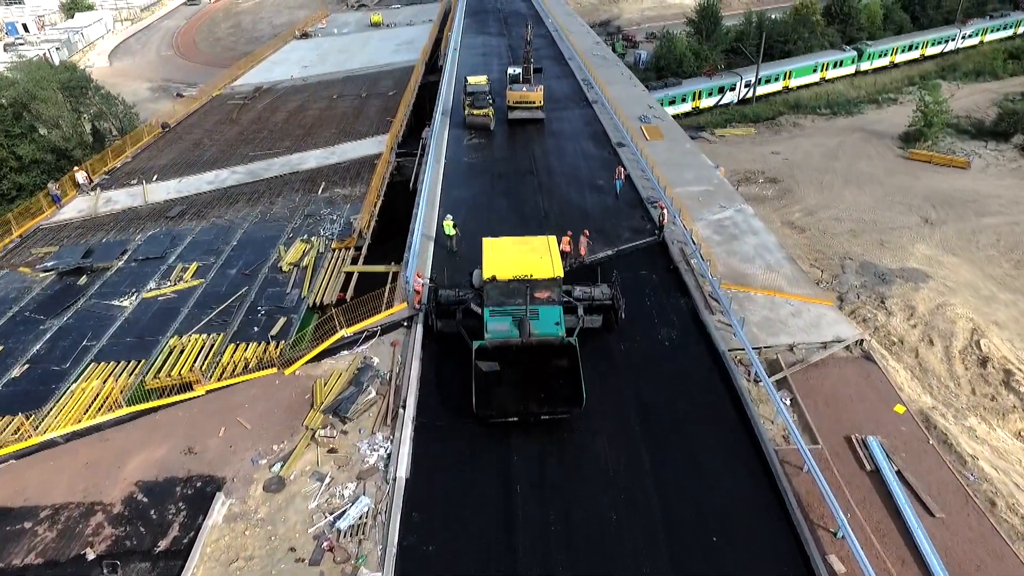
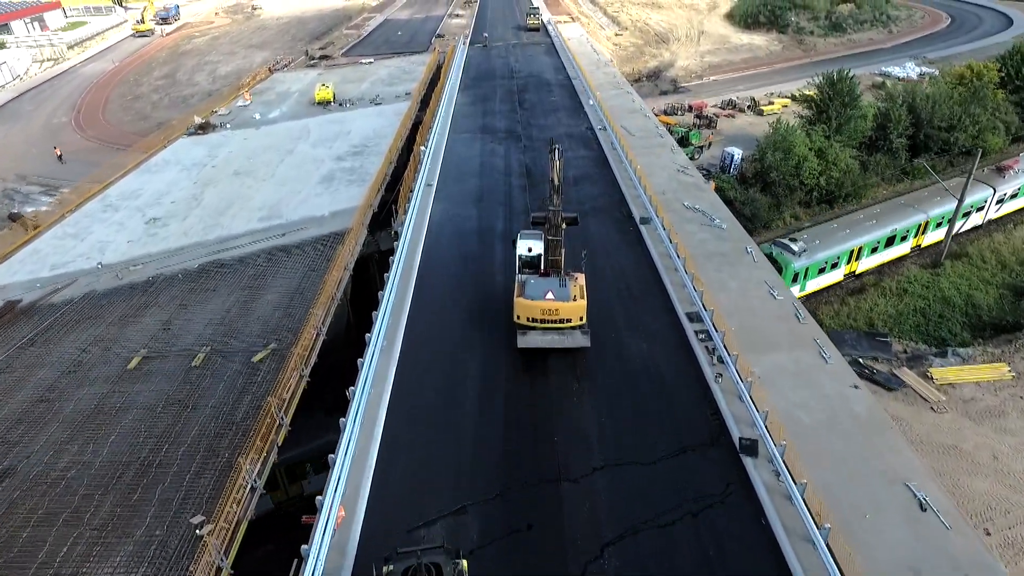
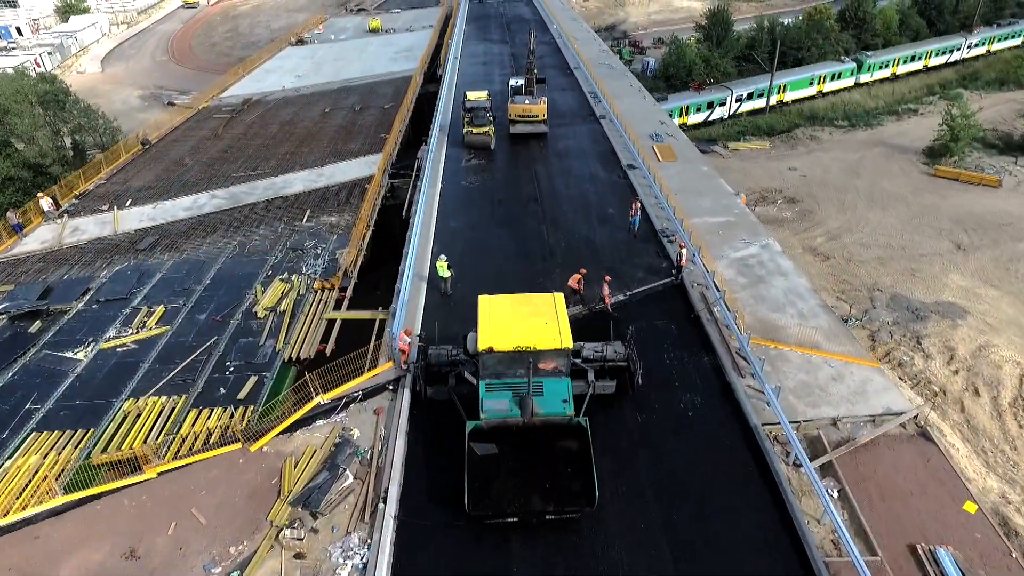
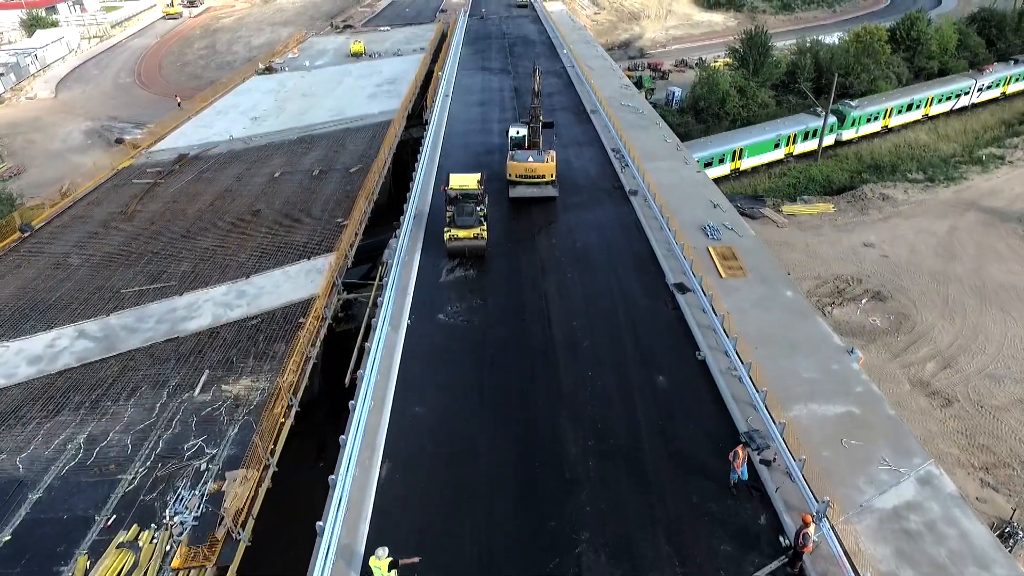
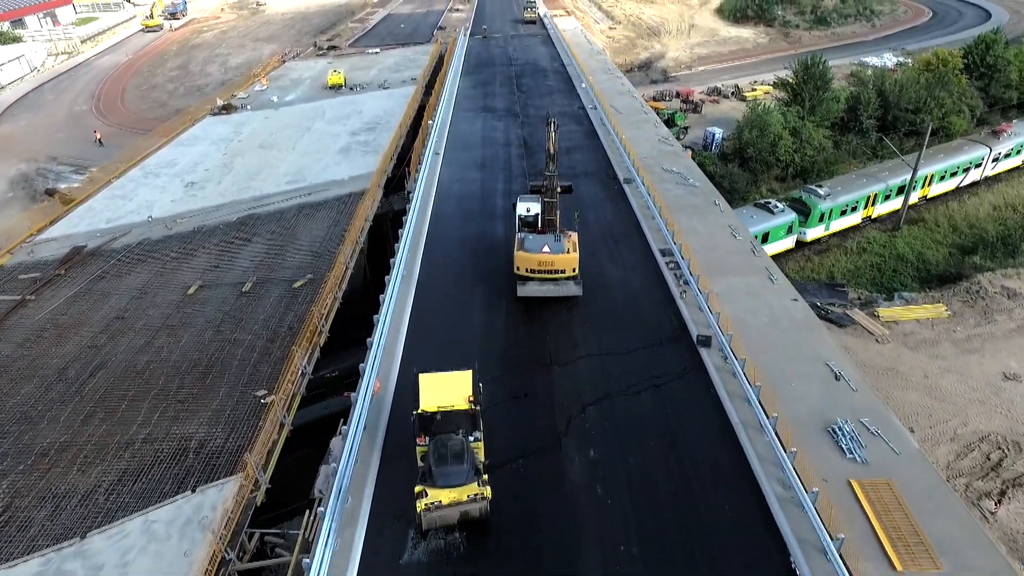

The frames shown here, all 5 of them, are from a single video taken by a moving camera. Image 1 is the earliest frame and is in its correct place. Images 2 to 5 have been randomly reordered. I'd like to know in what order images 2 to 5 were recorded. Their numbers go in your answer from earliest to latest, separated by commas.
3, 4, 5, 2
